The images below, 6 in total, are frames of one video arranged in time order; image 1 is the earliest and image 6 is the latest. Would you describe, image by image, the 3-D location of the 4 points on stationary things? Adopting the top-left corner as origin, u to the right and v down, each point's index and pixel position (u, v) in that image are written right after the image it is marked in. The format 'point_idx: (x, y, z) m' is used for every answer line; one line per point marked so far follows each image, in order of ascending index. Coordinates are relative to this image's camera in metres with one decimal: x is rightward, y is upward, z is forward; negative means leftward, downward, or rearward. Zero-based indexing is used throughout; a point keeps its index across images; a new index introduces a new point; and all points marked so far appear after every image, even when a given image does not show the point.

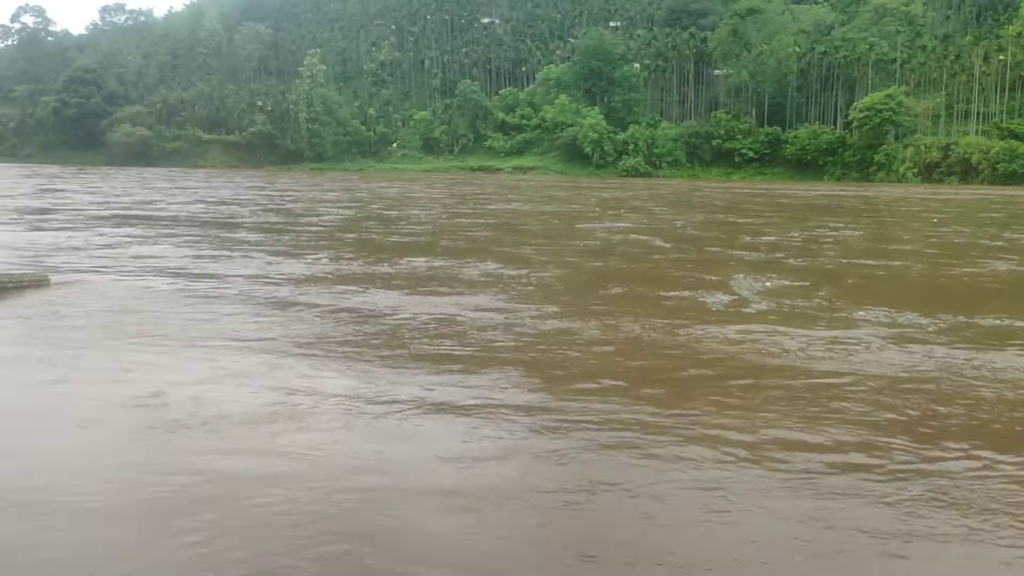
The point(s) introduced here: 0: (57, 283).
0: (-7.0, +0.1, +13.3) m
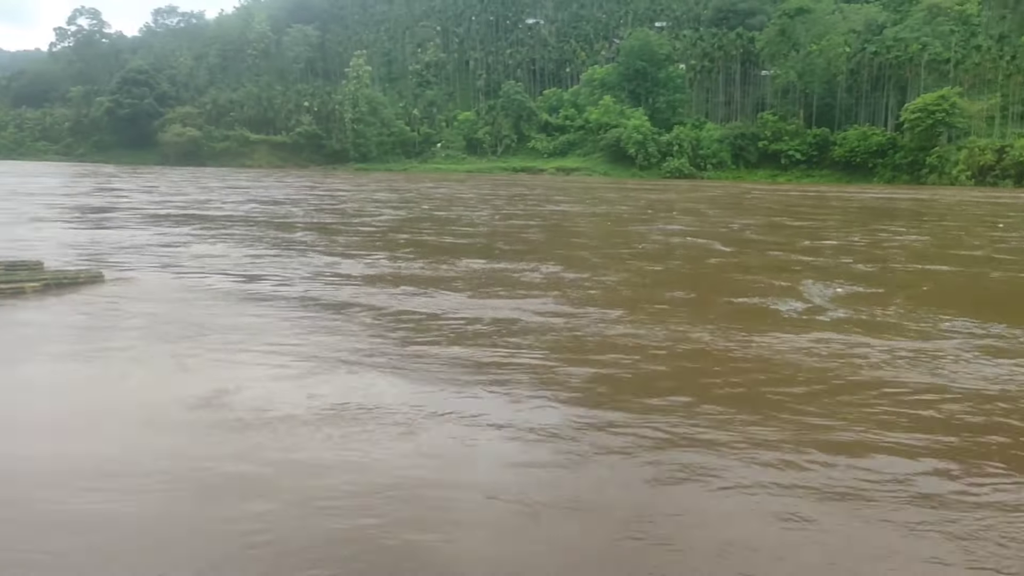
0: (-6.1, +0.1, +13.5) m
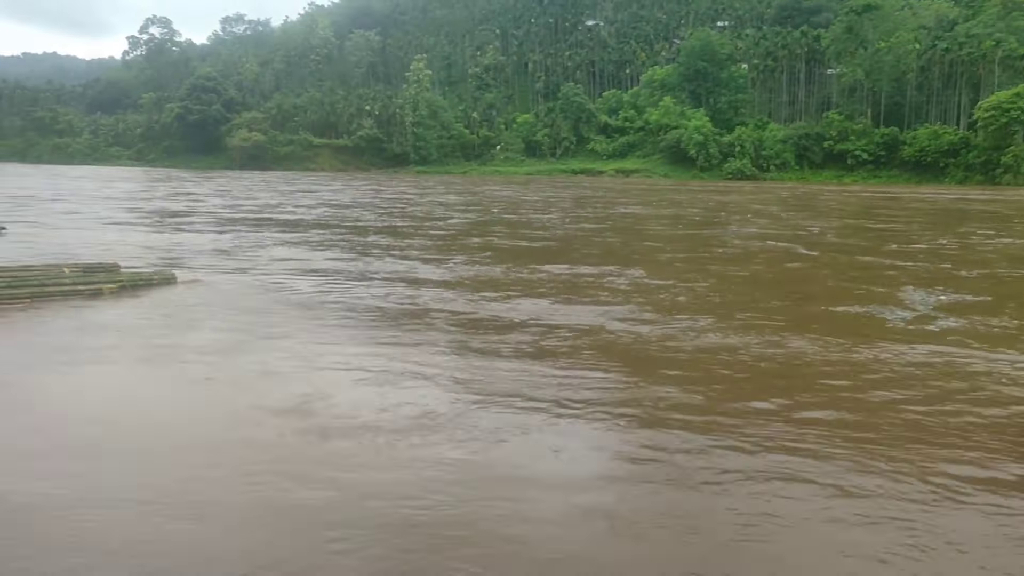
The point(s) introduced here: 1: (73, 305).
0: (-5.0, +0.1, +13.7) m
1: (-7.2, -0.2, +13.6) m
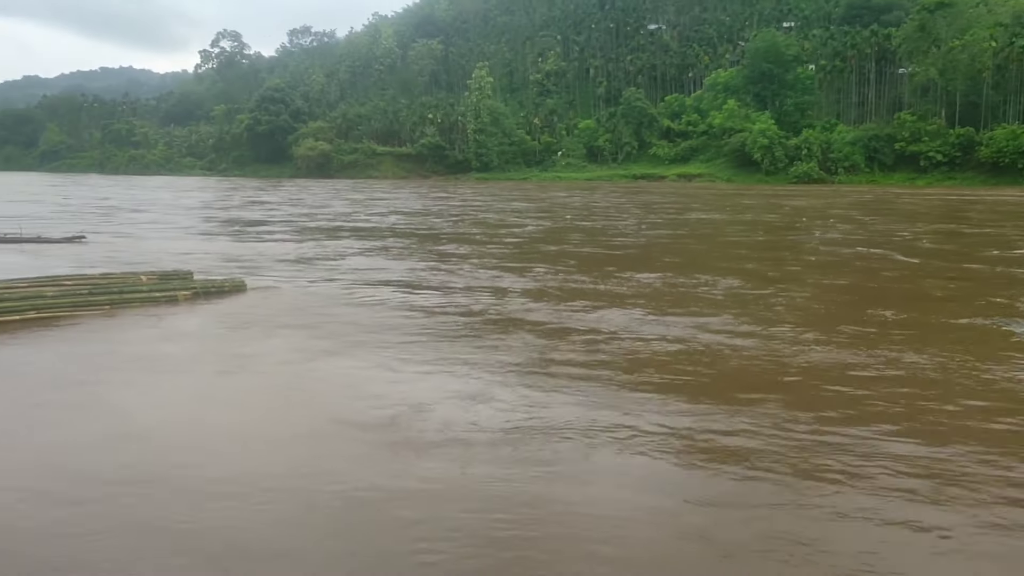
0: (-3.8, -0.1, +13.9) m
1: (-6.0, -0.4, +13.9) m
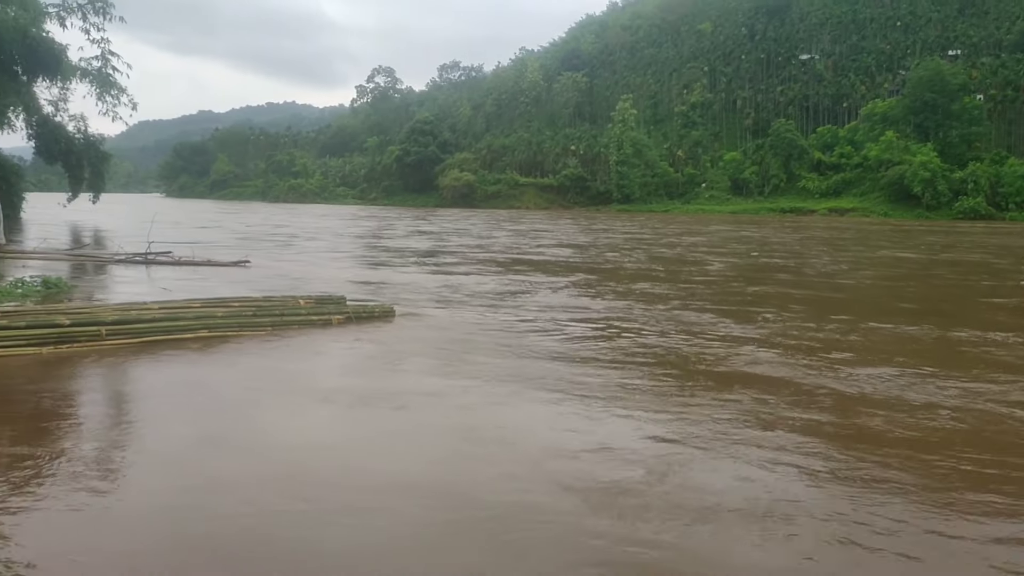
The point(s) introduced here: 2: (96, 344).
0: (-1.0, -0.6, +13.5) m
1: (-3.1, -0.8, +13.9) m
2: (-6.0, -0.8, +12.5) m
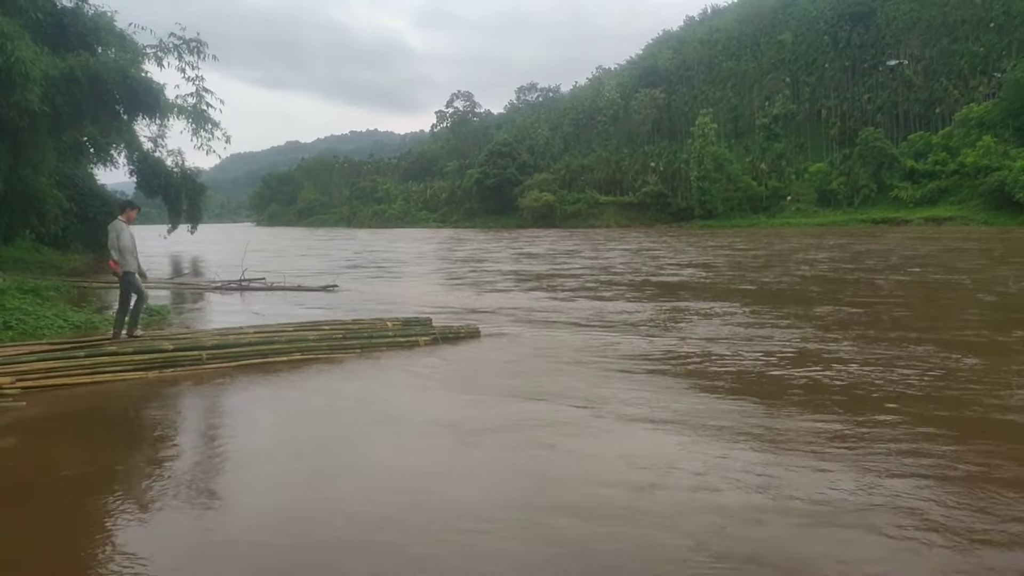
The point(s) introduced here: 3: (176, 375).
0: (+0.7, -0.9, +13.0) m
1: (-1.4, -1.2, +13.6) m
2: (-4.5, -1.2, +12.5) m
3: (-4.7, -1.3, +12.1) m
